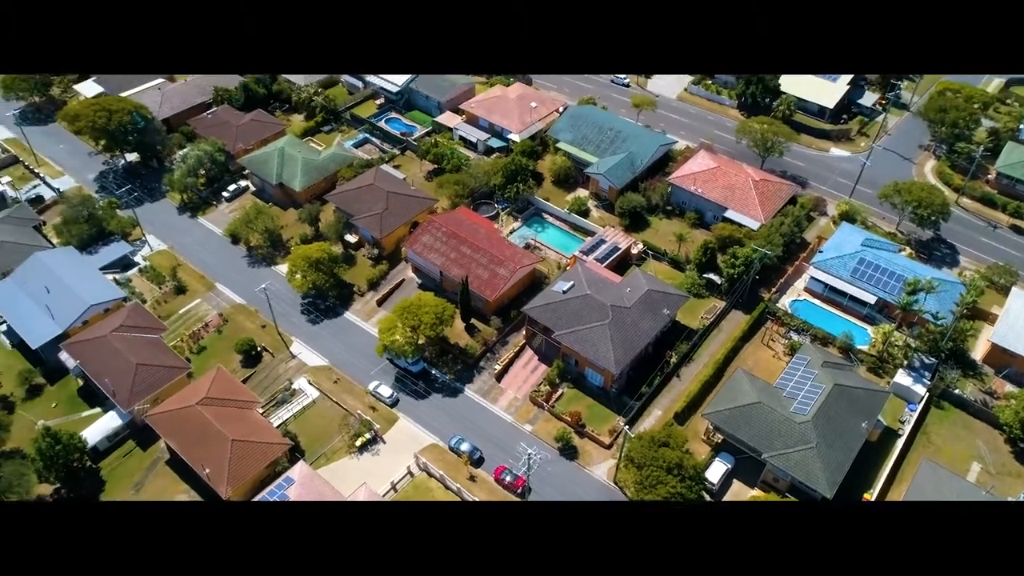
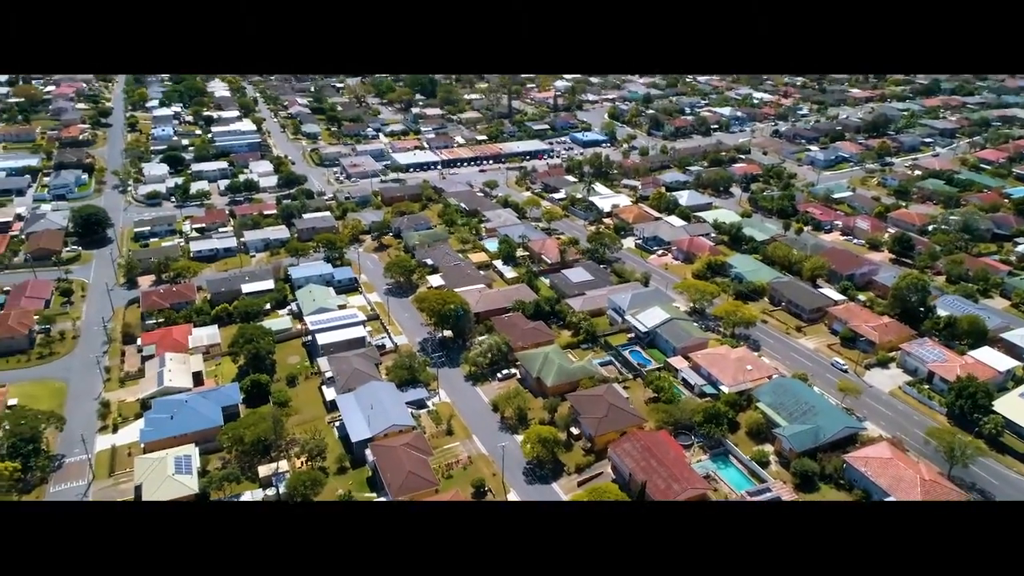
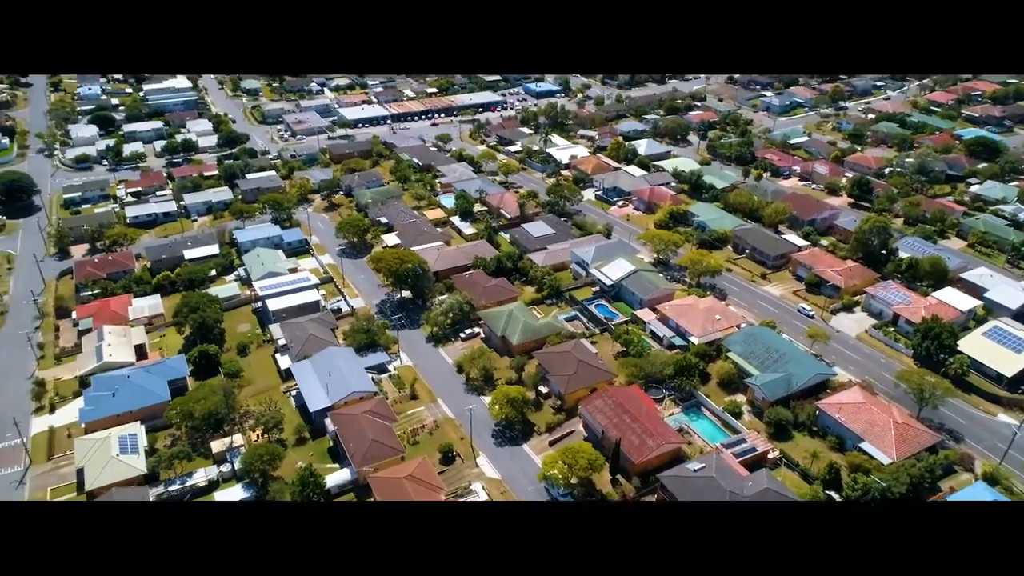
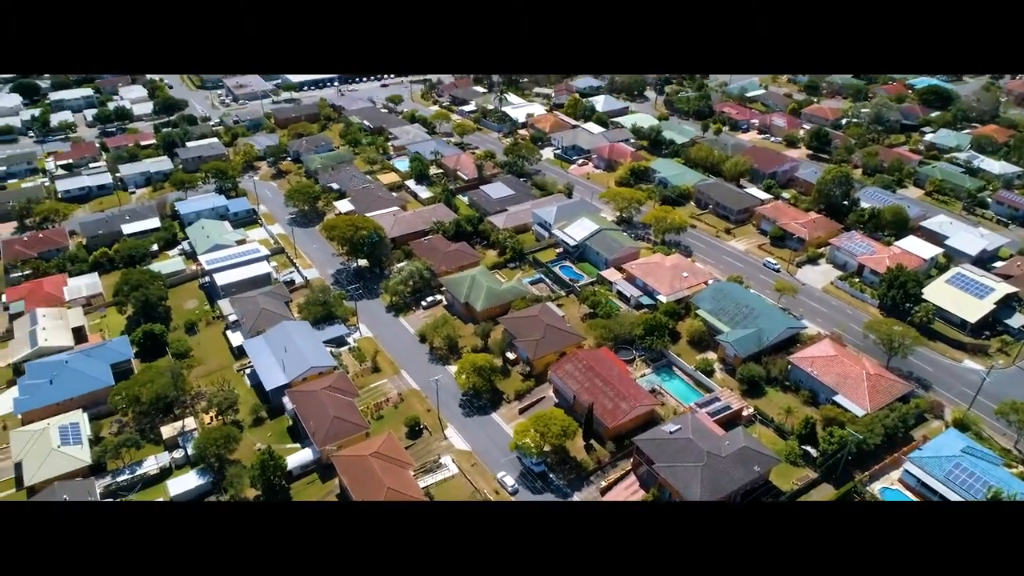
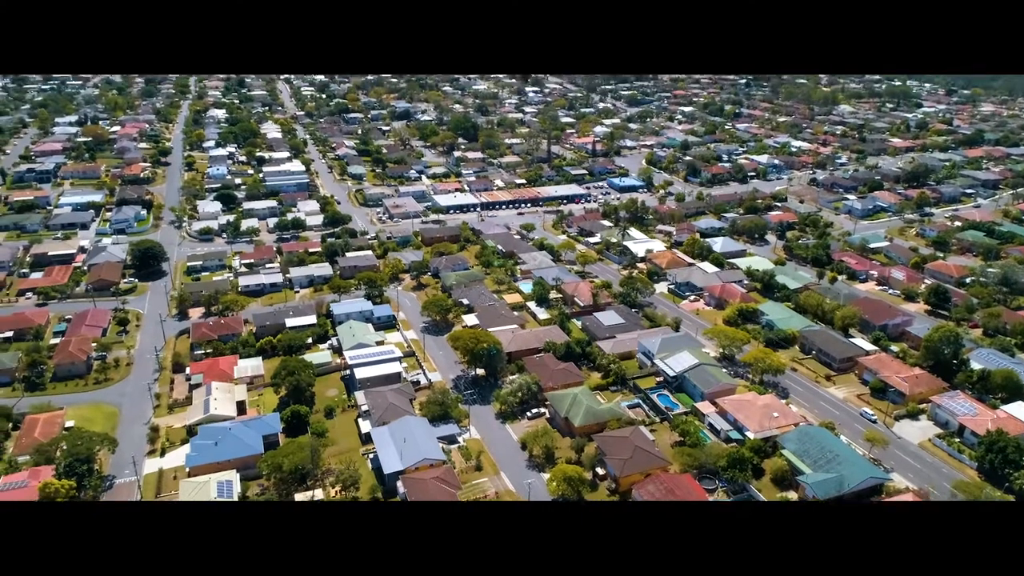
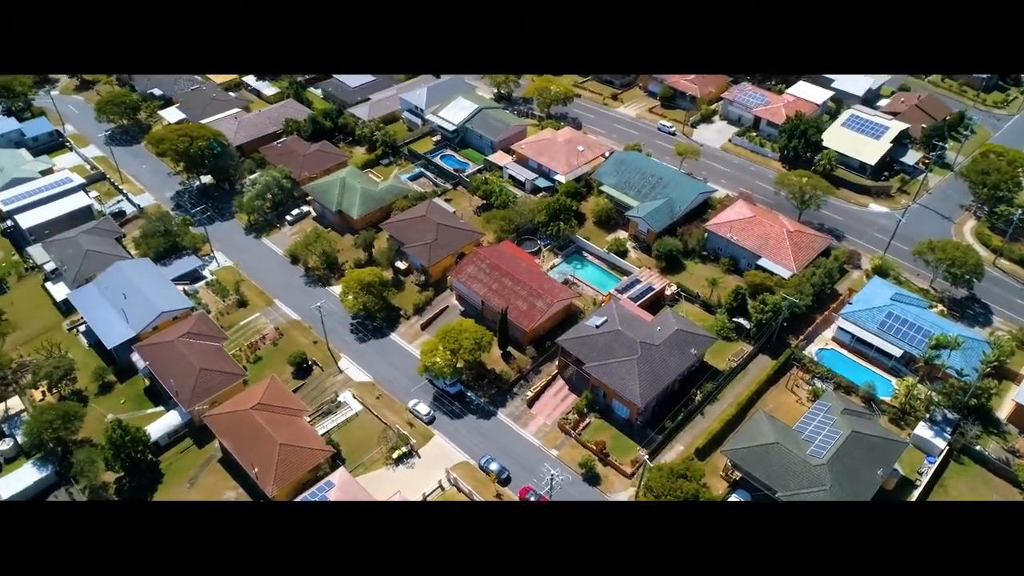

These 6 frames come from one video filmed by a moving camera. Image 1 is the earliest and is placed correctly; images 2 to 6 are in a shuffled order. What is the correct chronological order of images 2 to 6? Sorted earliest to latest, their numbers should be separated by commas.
6, 4, 3, 2, 5
